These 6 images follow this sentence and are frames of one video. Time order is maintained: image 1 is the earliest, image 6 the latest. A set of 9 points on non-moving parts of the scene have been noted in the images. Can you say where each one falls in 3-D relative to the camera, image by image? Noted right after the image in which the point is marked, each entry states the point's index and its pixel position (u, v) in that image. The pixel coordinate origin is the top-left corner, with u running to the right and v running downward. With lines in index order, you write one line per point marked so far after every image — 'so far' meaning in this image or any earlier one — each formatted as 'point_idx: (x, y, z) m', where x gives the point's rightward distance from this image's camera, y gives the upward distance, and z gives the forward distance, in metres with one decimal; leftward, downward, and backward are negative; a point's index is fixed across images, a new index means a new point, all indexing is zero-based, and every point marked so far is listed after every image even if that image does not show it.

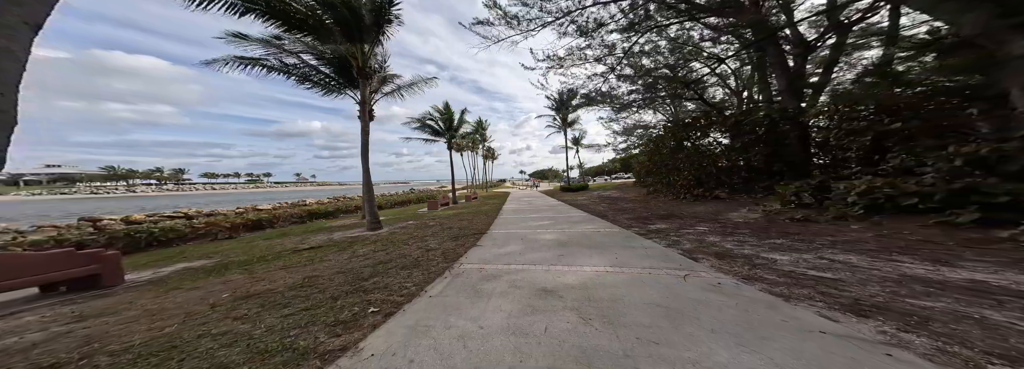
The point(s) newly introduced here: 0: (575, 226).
0: (+1.9, -1.3, +6.7) m
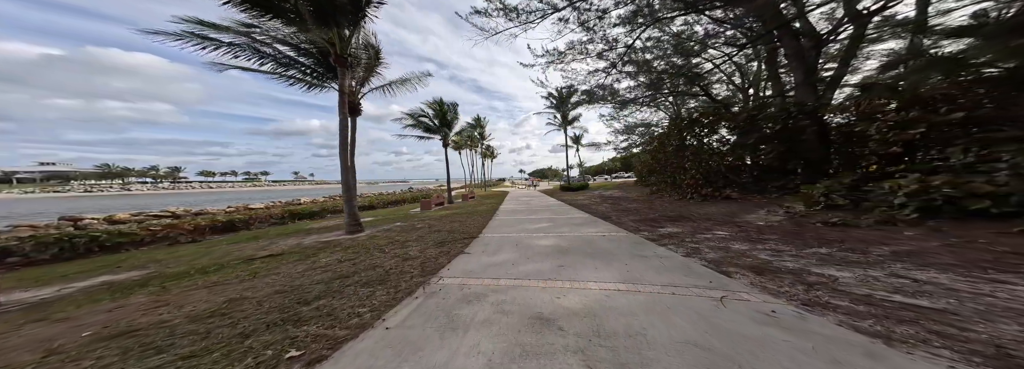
0: (+1.7, -1.3, +6.0) m
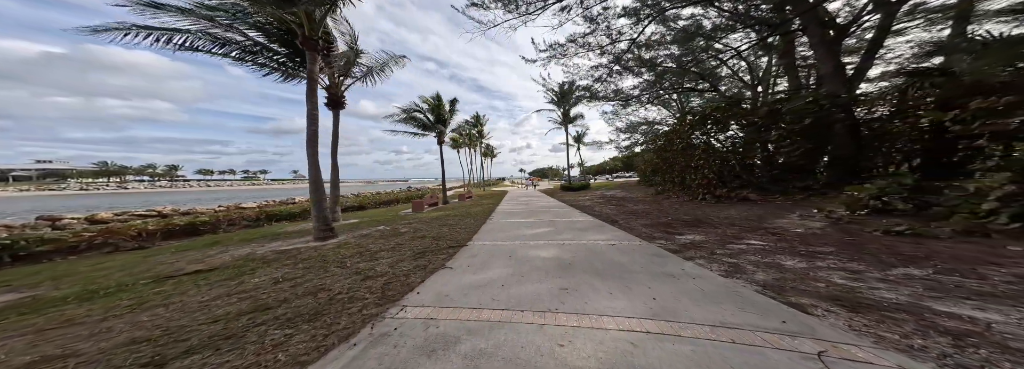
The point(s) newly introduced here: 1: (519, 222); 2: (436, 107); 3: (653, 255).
0: (+1.6, -1.3, +5.3) m
1: (+0.2, -1.3, +7.2) m
2: (-5.0, +4.9, +14.0) m
3: (+2.3, -1.2, +3.6) m
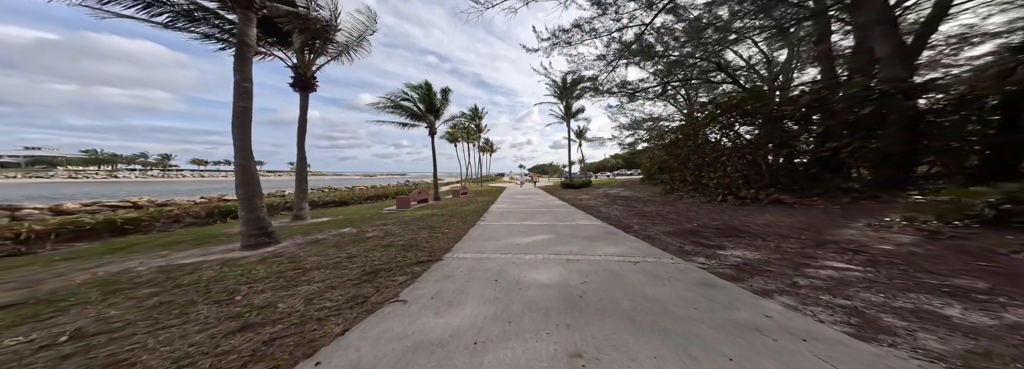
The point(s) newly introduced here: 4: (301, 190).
0: (+1.4, -1.2, +4.1) m
1: (0.0, -1.2, +6.1) m
2: (-5.0, +5.3, +12.7) m
3: (+2.2, -1.1, +2.5) m
4: (-7.0, -0.2, +7.2) m
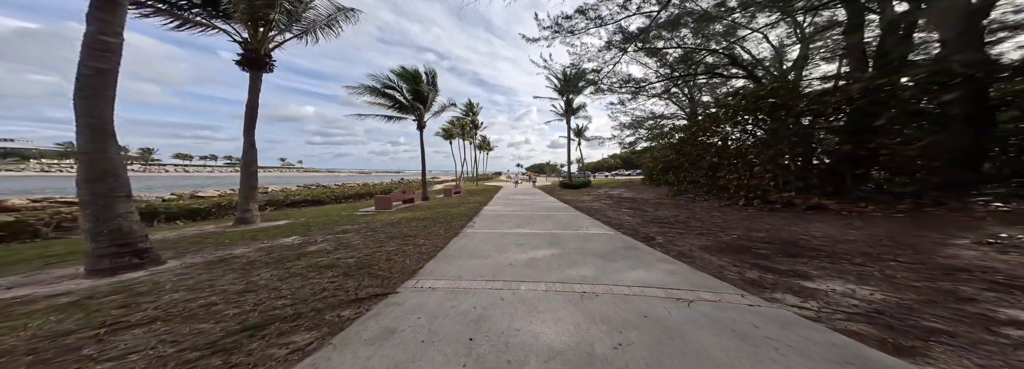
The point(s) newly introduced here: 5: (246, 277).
0: (+1.3, -1.2, +3.0) m
1: (-0.2, -1.2, +4.9) m
2: (-5.2, +5.4, +11.5) m
3: (+2.1, -1.1, +1.3) m
4: (-7.2, -0.1, +5.9) m
5: (-2.9, -1.0, +2.5) m
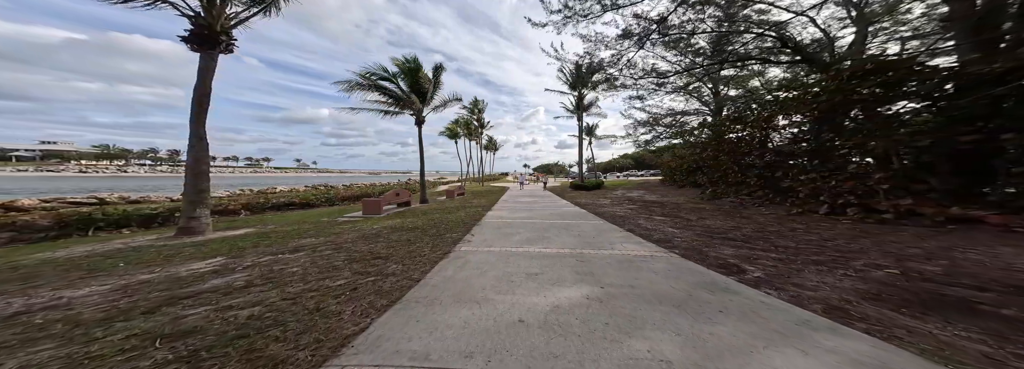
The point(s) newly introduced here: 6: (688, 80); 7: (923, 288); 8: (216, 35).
0: (+1.4, -1.2, +1.5) m
1: (0.0, -1.2, +3.5) m
2: (-4.8, +5.3, +10.3) m
3: (+2.1, -1.1, -0.2) m
4: (-6.9, -0.1, +4.8) m
5: (-2.9, -1.0, +1.2) m
6: (+9.9, +5.8, +12.5) m
7: (+4.0, -1.1, +2.2) m
8: (-6.9, +3.6, +5.1) m
